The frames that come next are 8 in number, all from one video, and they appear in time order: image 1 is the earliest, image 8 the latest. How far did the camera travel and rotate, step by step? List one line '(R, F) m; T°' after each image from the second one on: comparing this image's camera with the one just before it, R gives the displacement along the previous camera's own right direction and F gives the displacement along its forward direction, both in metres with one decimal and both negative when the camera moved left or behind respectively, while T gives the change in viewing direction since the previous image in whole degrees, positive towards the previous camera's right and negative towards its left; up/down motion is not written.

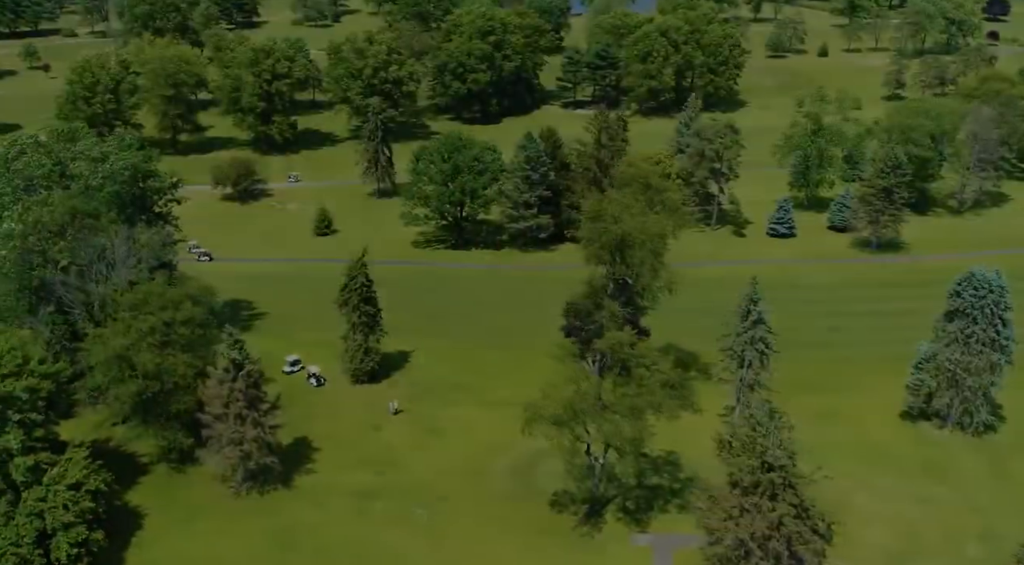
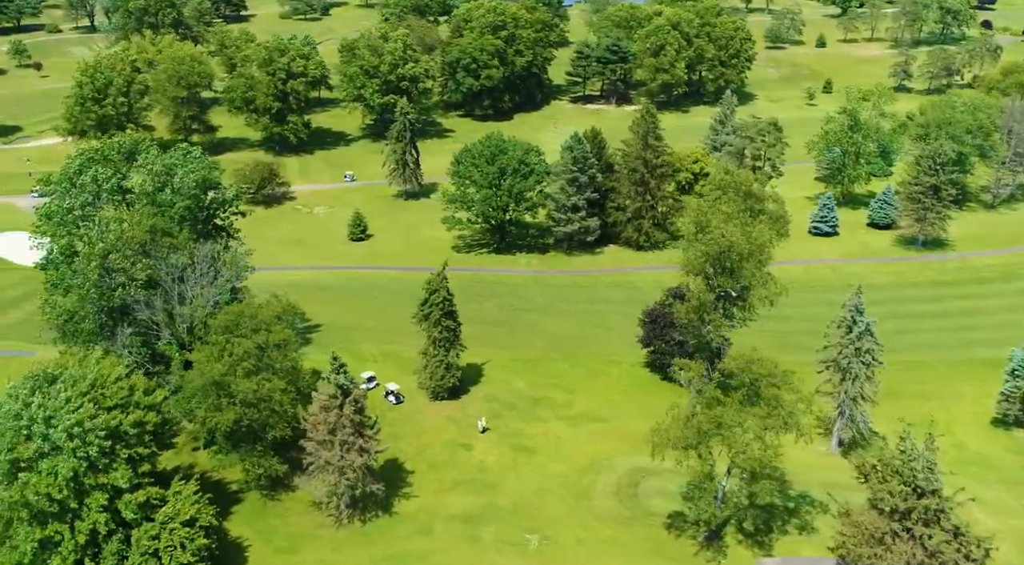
(-7.2, +1.9) m; +2°
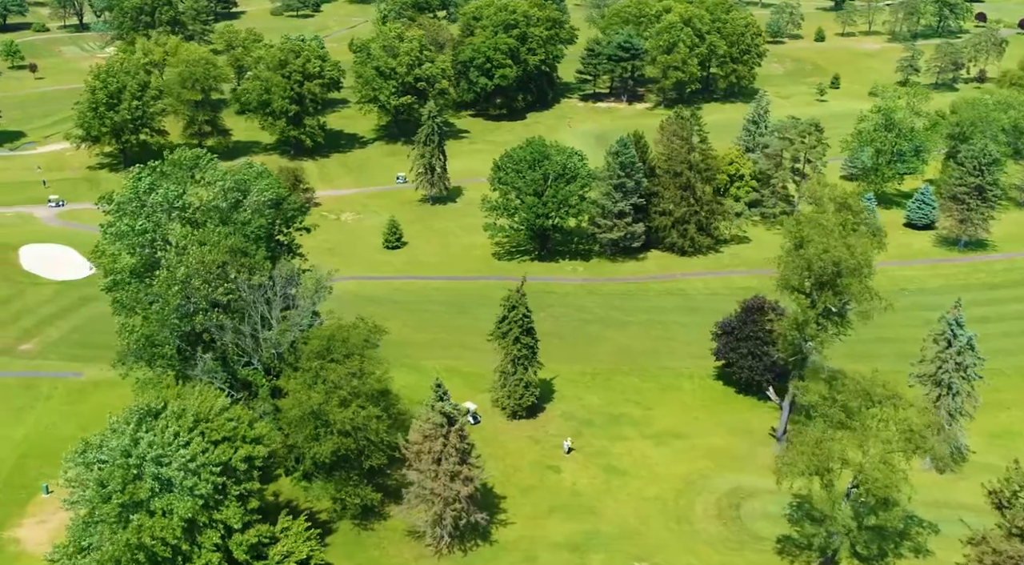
(-6.5, +1.7) m; +1°
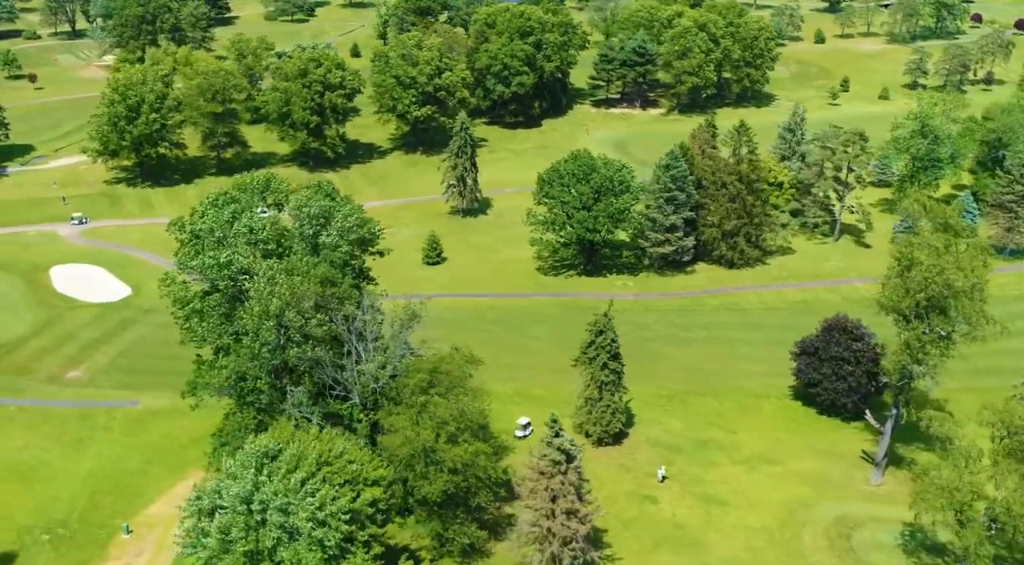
(-6.6, +1.7) m; +1°
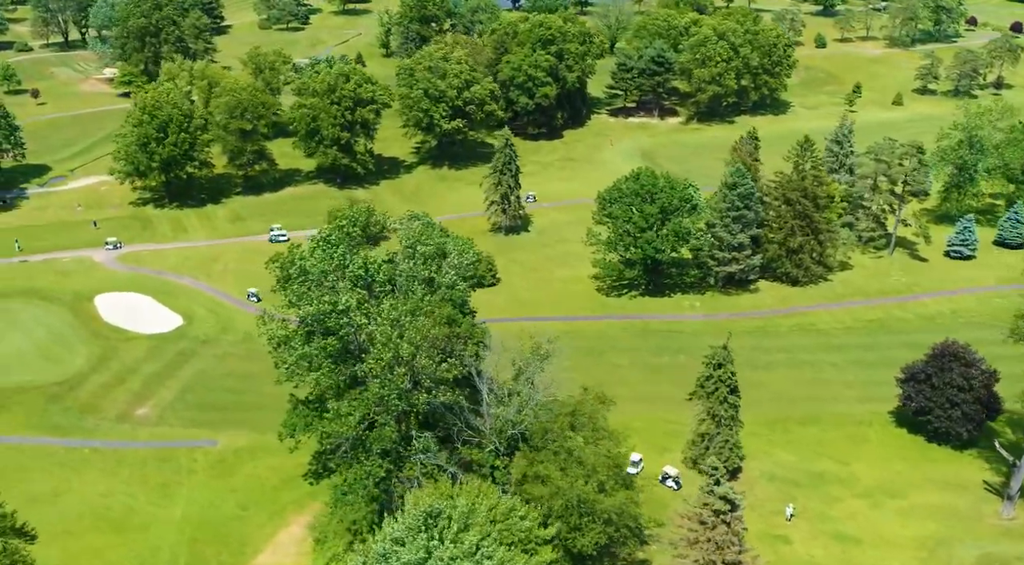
(-8.3, +2.2) m; +2°
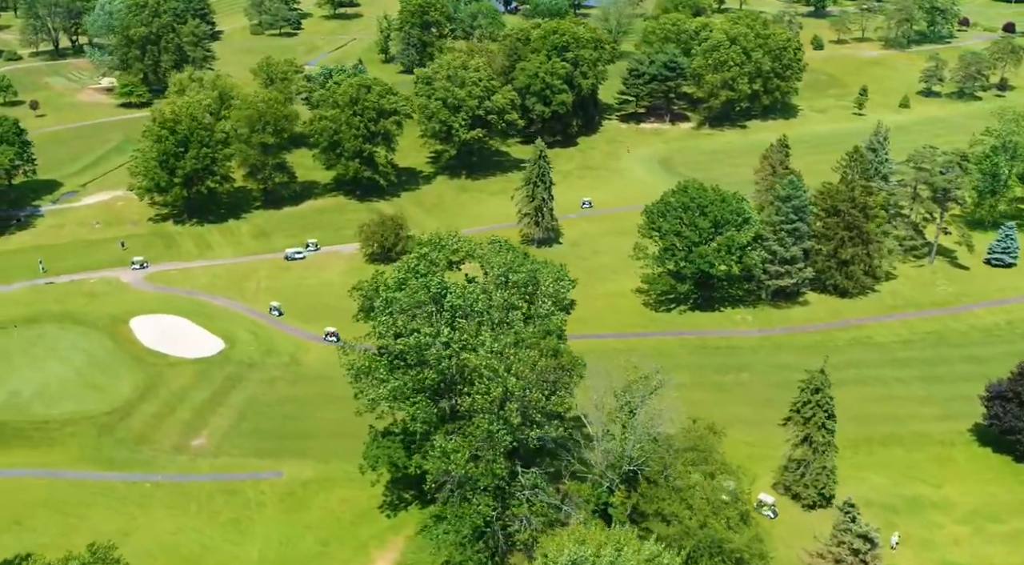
(-6.7, +1.8) m; +2°
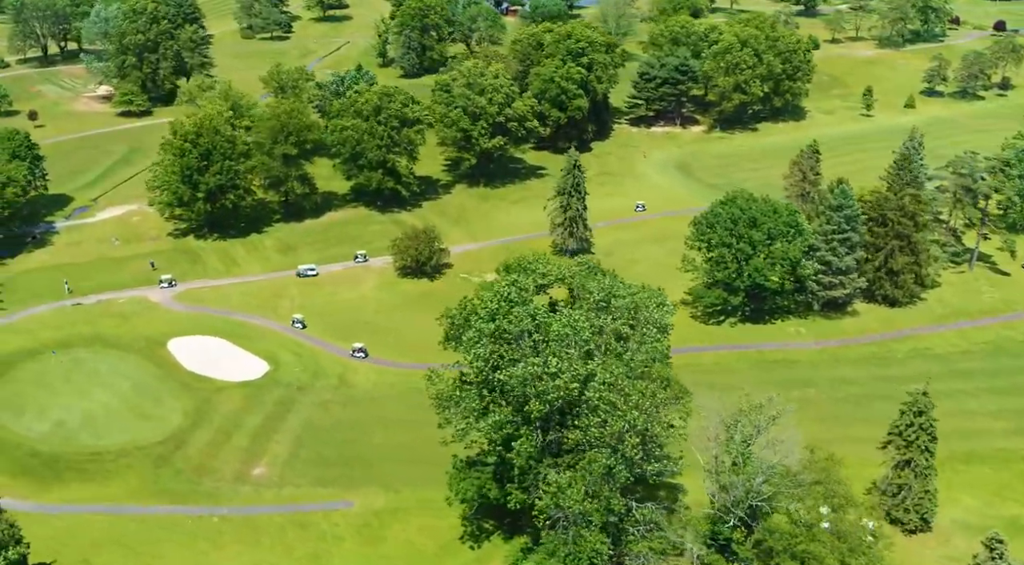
(-6.8, +1.9) m; +2°
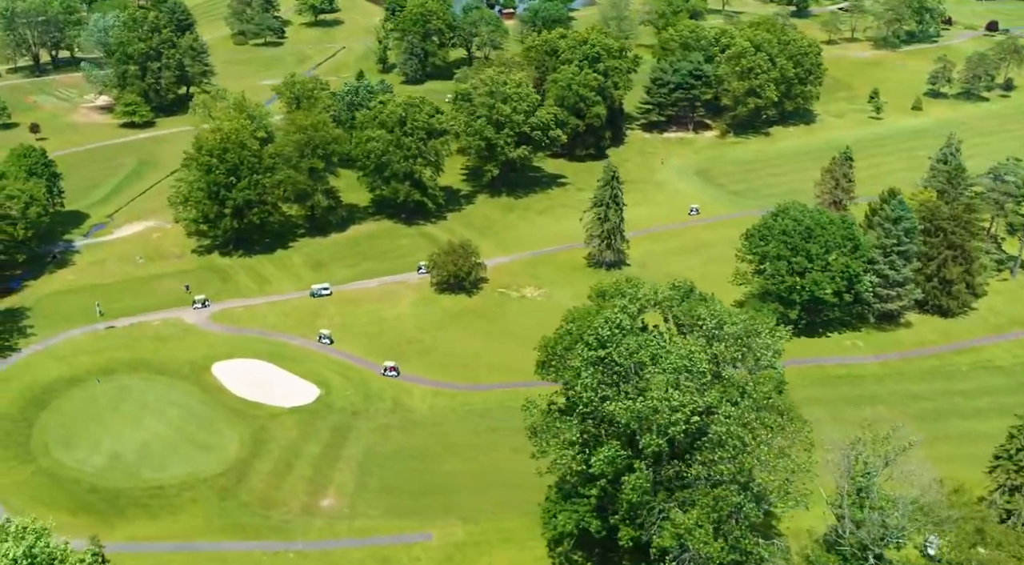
(-6.9, +1.9) m; +2°
